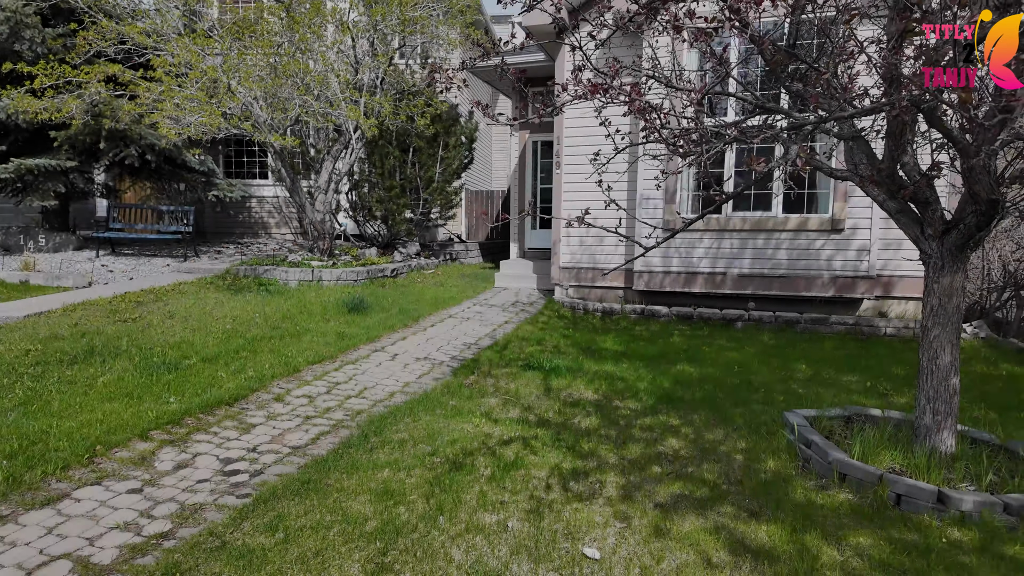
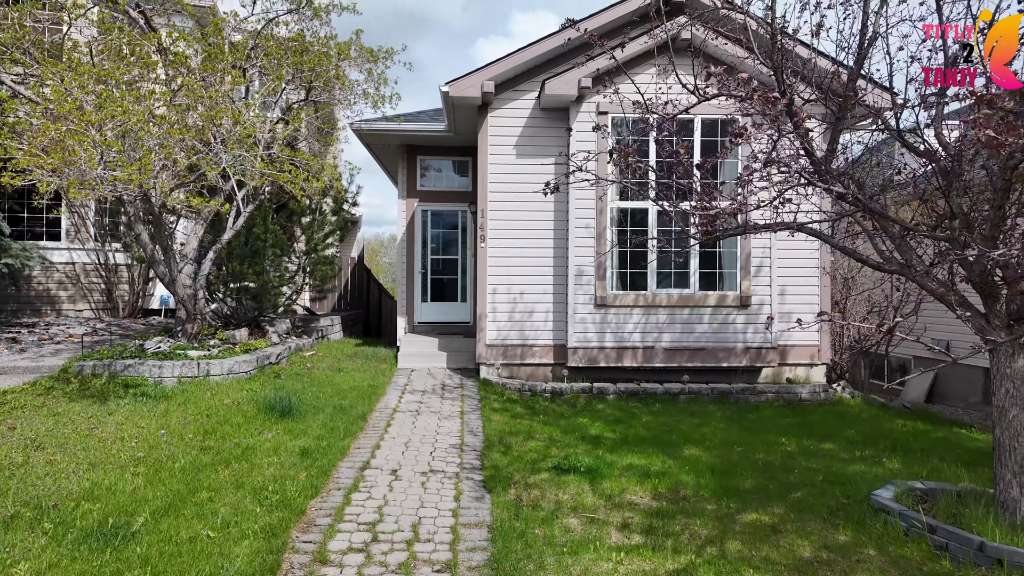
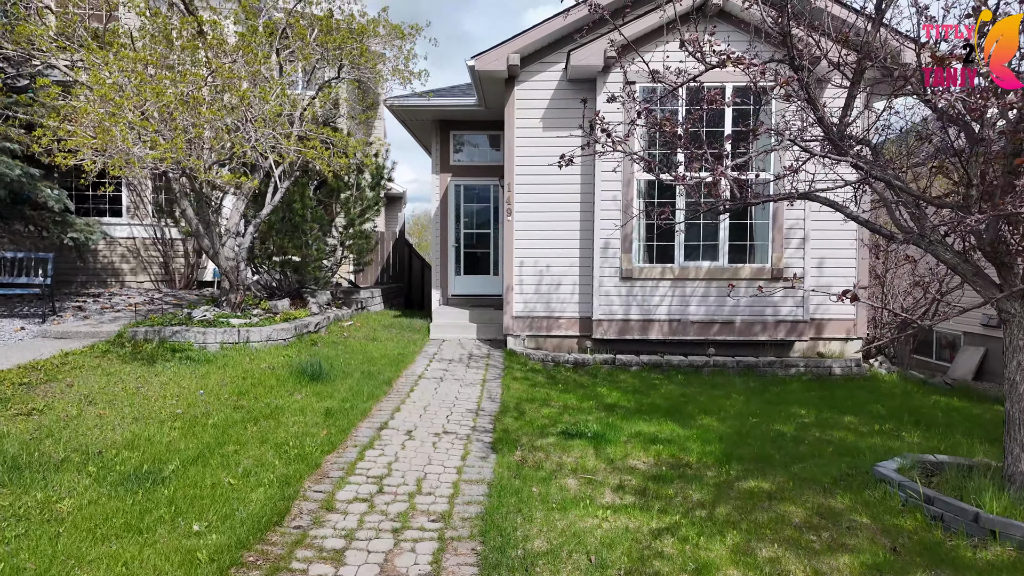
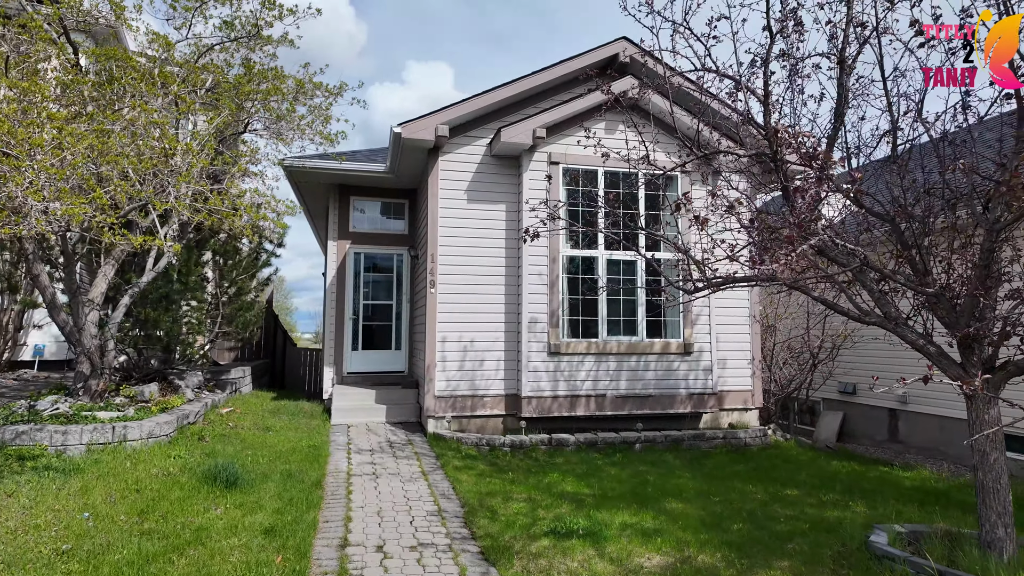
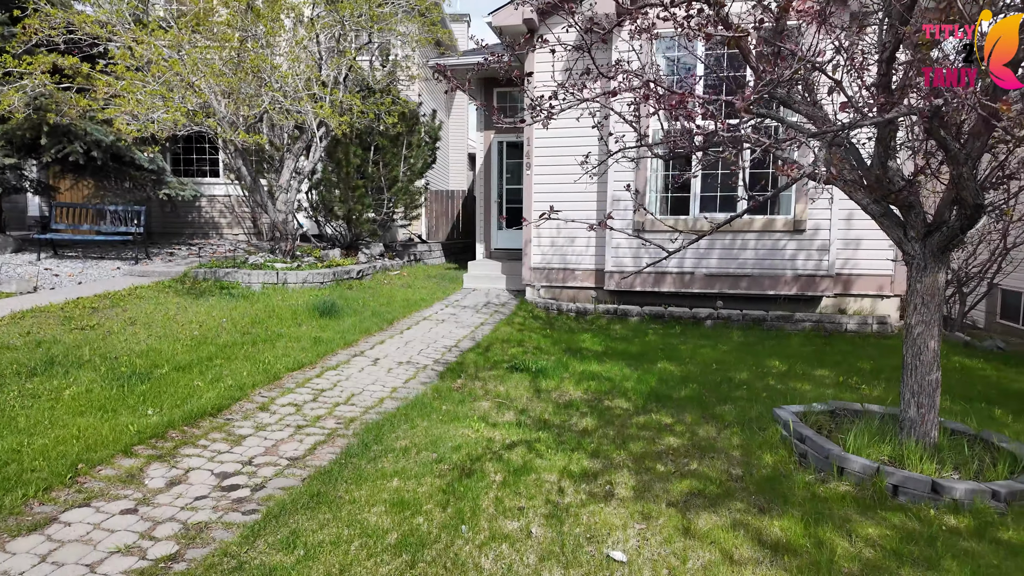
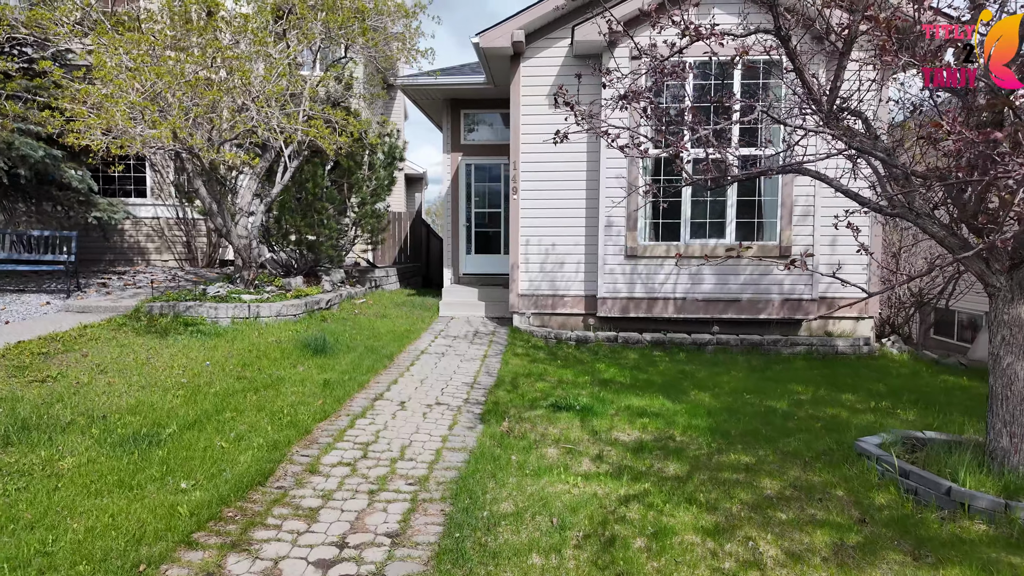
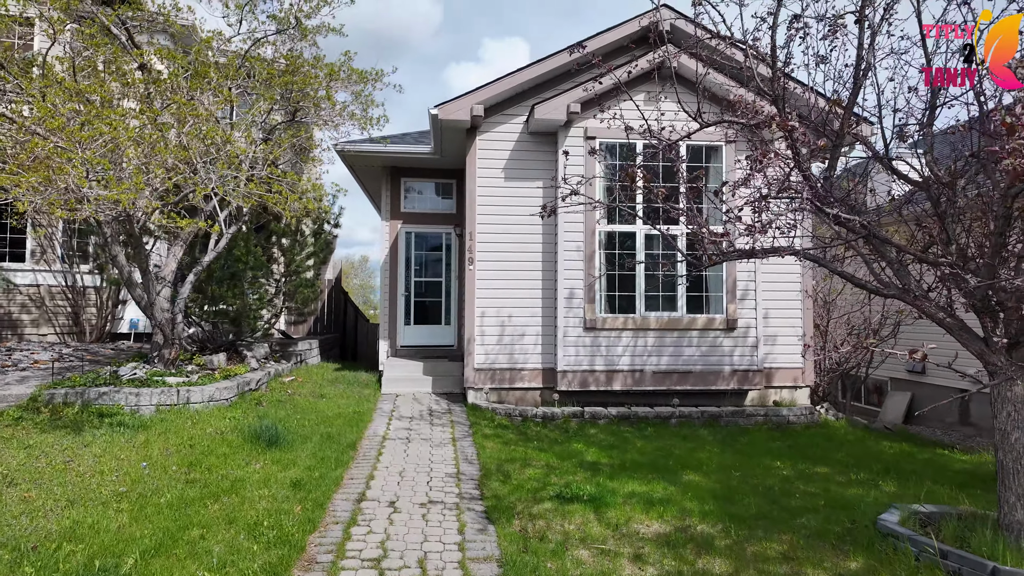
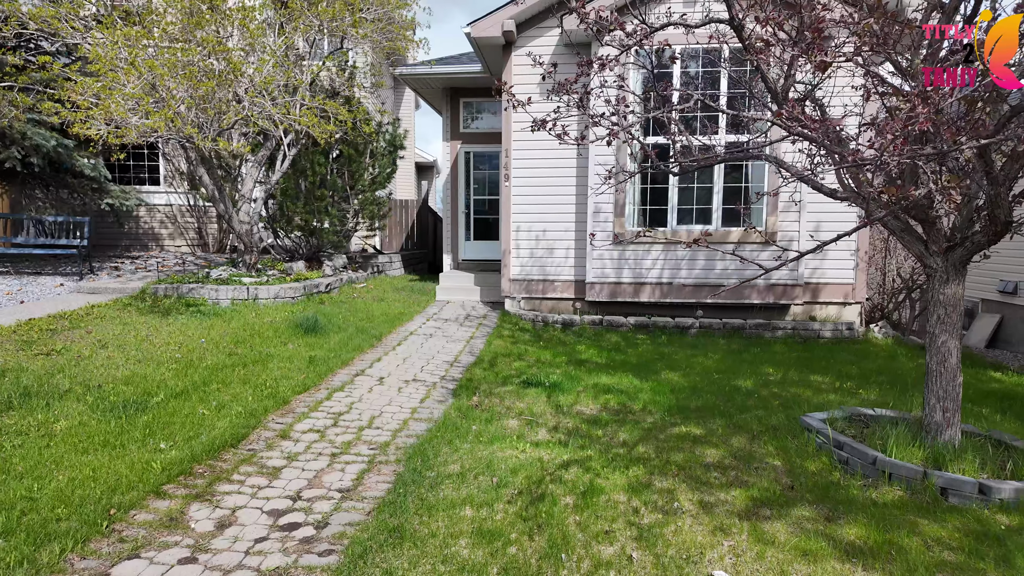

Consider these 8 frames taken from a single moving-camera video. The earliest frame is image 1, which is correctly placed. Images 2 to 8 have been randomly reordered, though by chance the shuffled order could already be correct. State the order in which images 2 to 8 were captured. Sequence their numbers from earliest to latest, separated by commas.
5, 8, 6, 3, 2, 7, 4
